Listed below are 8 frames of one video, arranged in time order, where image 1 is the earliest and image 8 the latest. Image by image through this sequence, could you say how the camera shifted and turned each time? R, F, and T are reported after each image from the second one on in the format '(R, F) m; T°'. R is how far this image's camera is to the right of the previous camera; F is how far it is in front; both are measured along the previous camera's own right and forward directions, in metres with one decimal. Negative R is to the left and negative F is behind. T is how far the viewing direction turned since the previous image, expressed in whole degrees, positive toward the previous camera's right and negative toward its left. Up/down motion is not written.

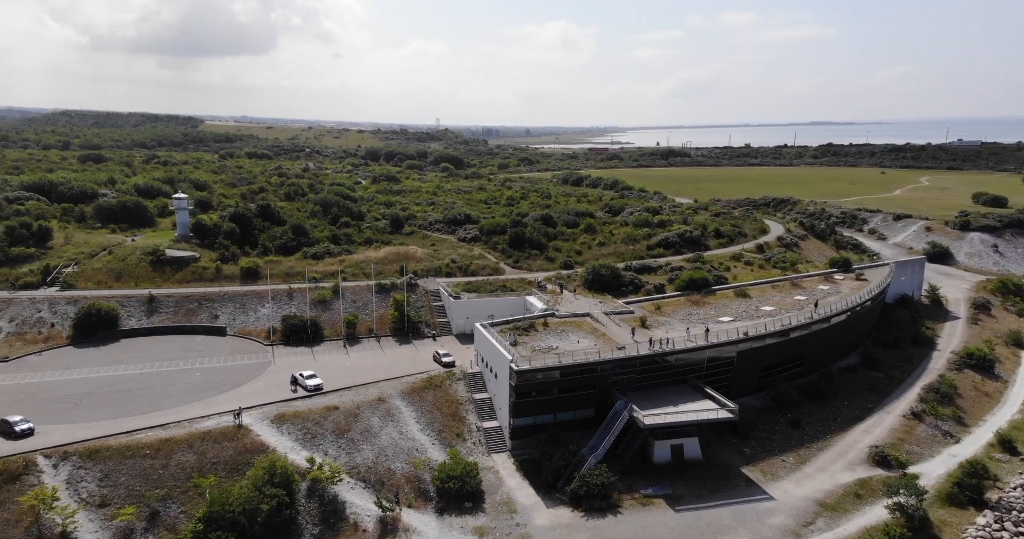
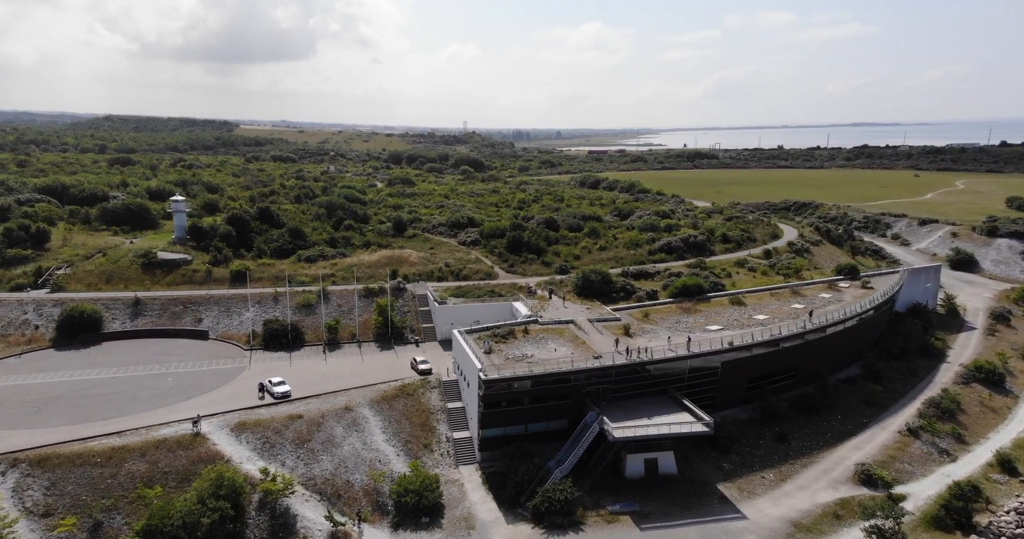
(+2.4, +1.1) m; -2°
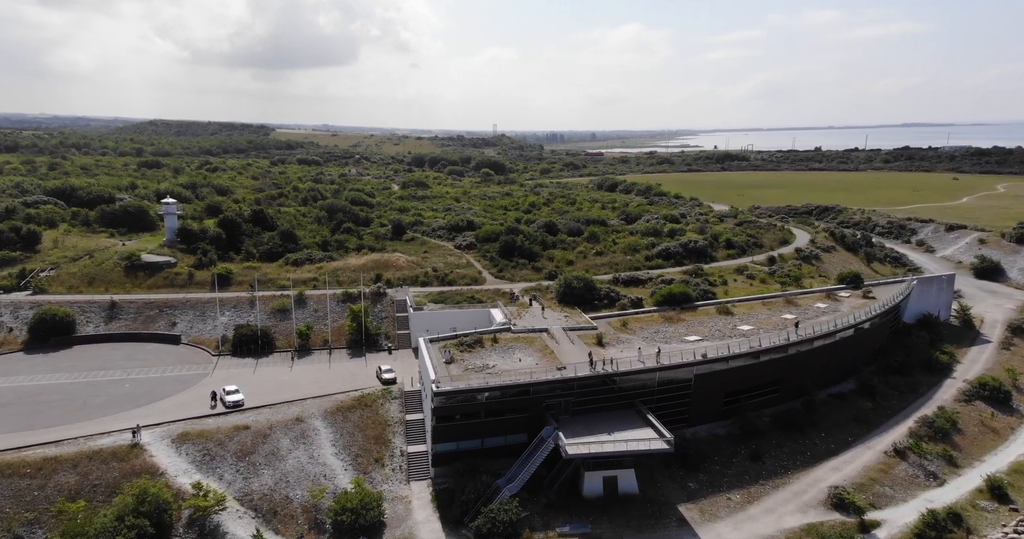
(+3.0, +1.4) m; -2°
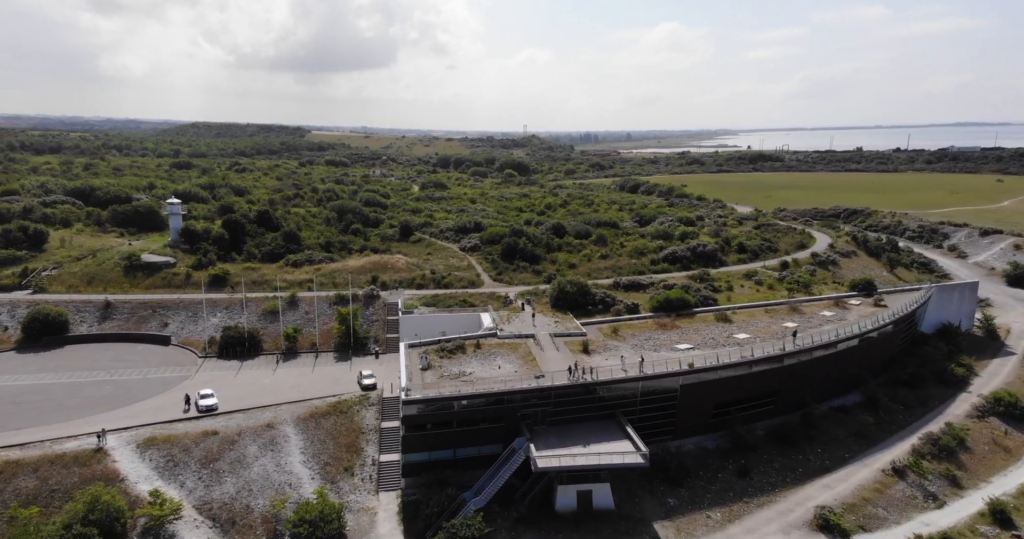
(+2.2, +1.0) m; -2°
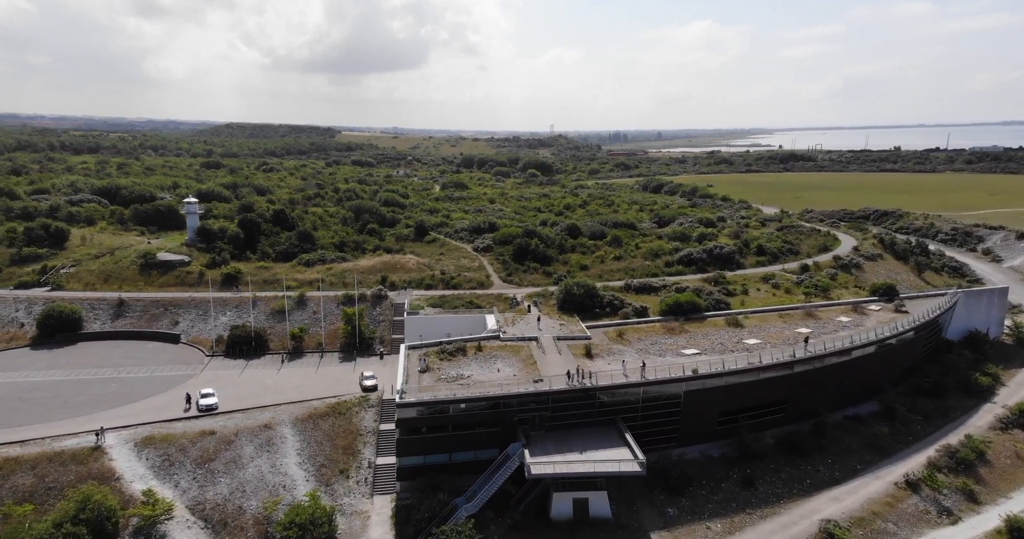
(+1.1, +0.5) m; -2°
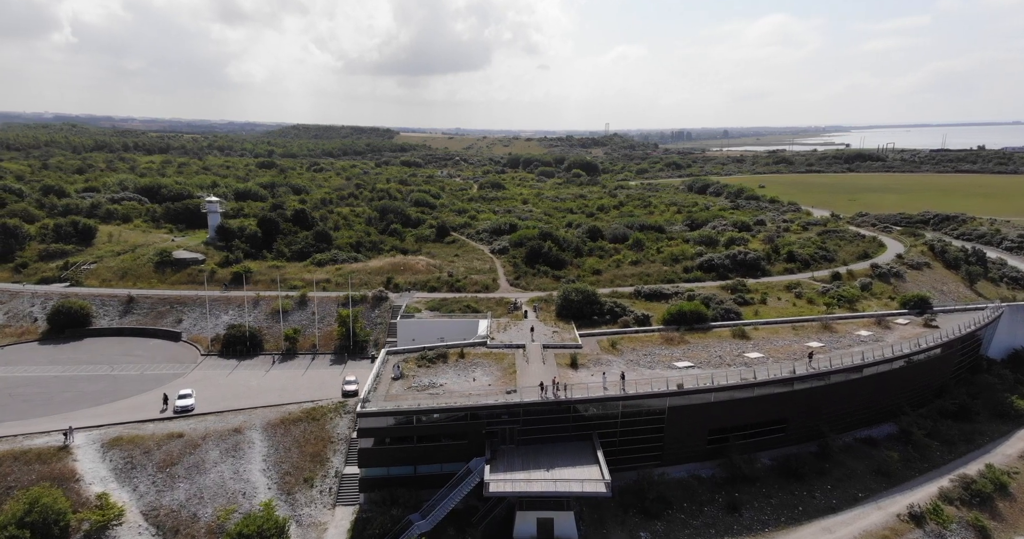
(+3.2, +1.3) m; -4°
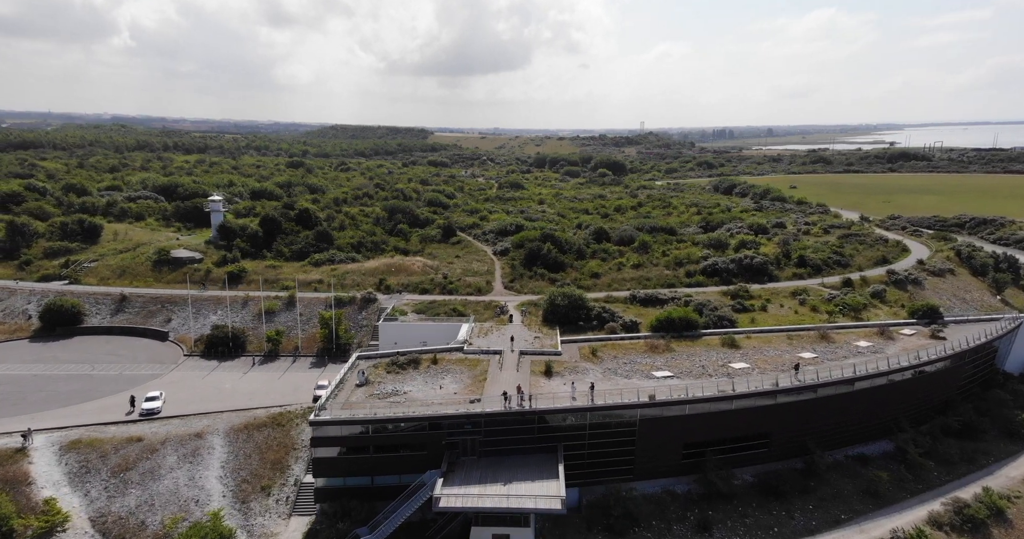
(+2.7, +1.0) m; -2°
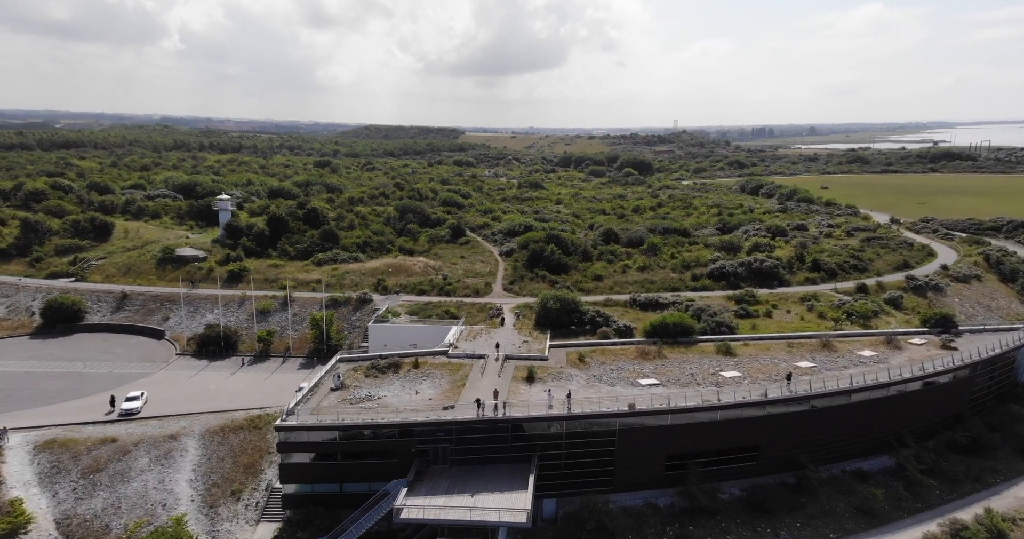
(+2.1, +0.8) m; -2°
